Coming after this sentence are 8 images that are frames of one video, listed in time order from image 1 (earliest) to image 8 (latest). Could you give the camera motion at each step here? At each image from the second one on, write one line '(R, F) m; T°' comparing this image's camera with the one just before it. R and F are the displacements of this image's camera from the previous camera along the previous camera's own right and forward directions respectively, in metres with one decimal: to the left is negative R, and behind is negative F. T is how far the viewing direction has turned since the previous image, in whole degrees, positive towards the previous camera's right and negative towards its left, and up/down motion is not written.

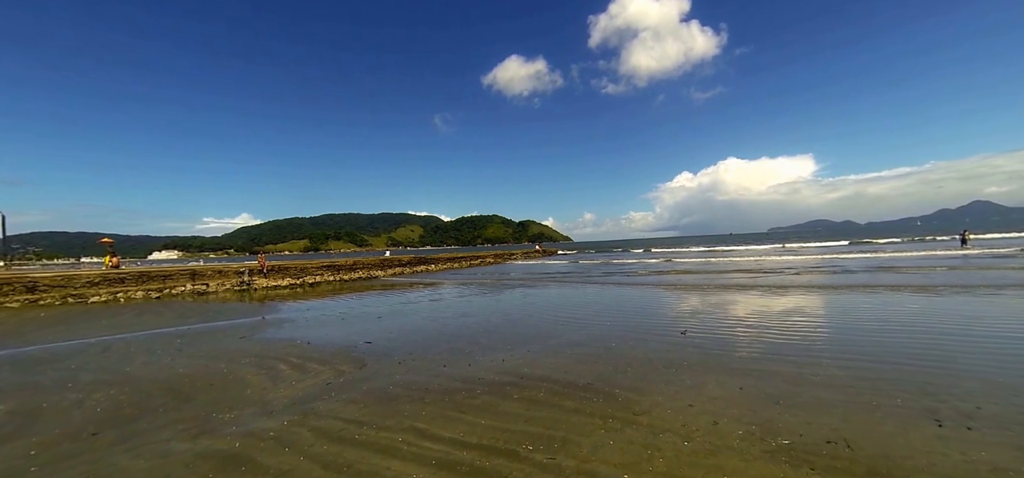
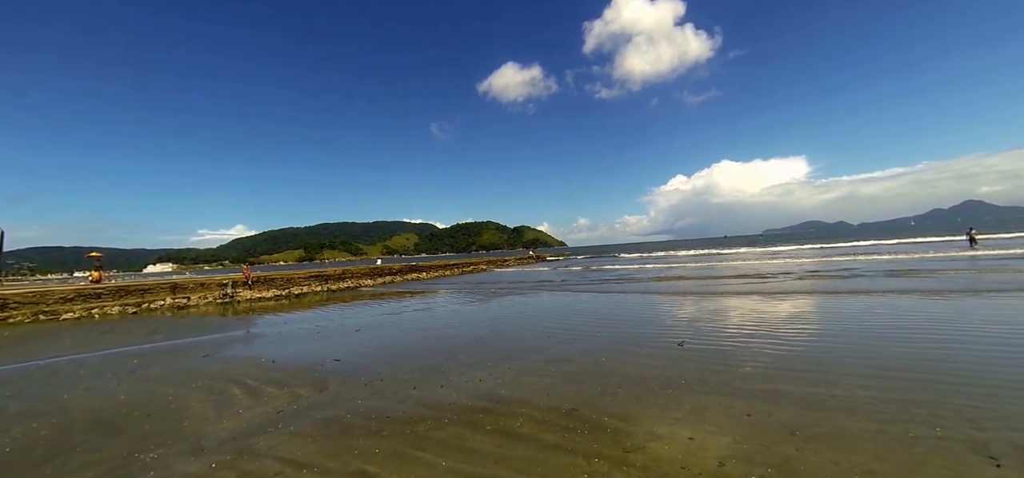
(+0.4, +0.8) m; 0°
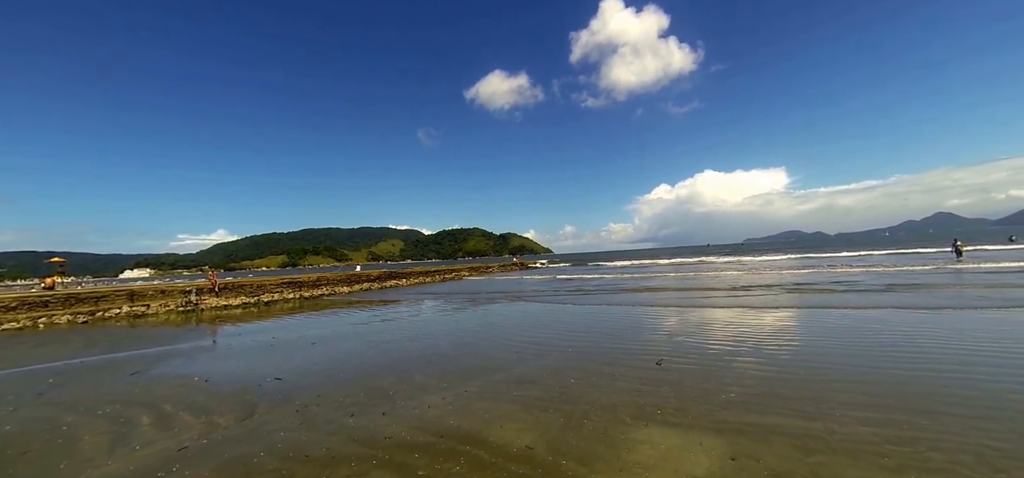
(+0.6, +0.9) m; +1°
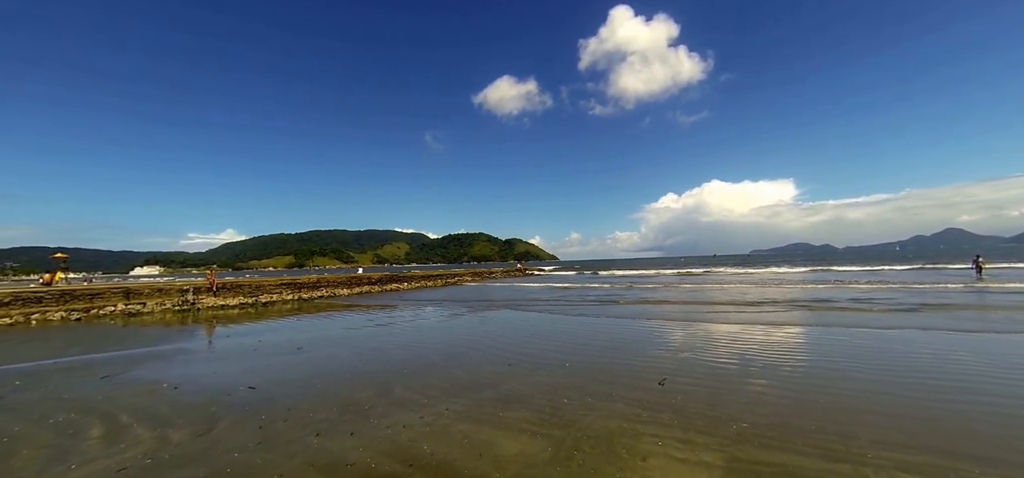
(+0.3, +0.6) m; -1°
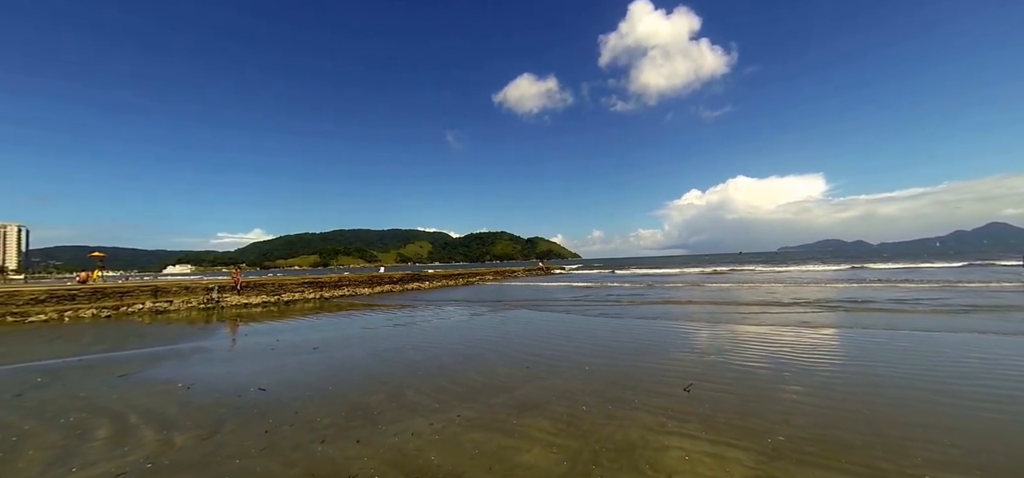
(+0.1, +0.4) m; -3°
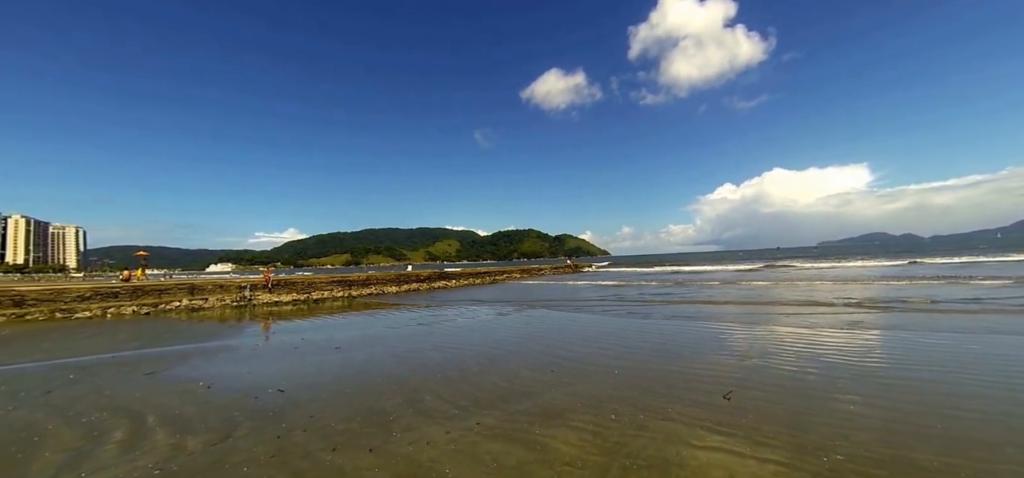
(+0.1, +0.5) m; -4°
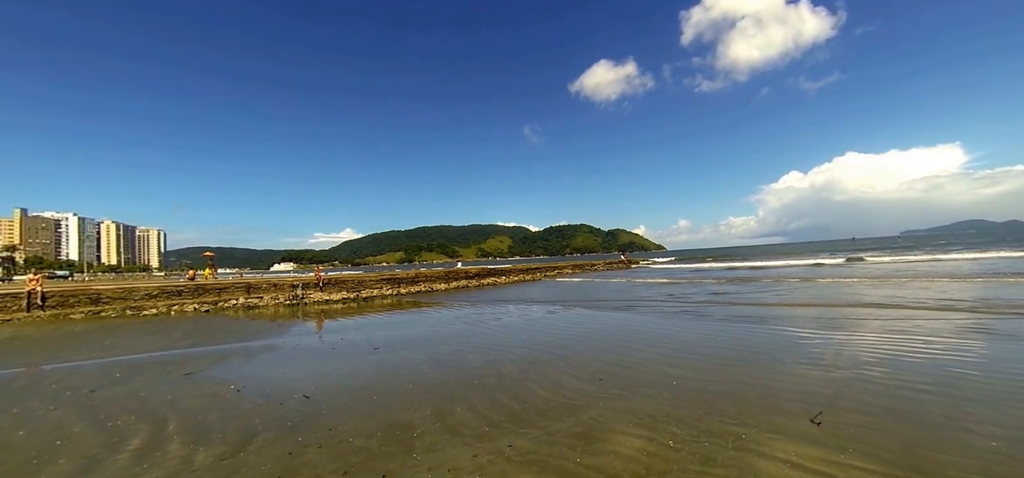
(+0.1, +0.9) m; -6°
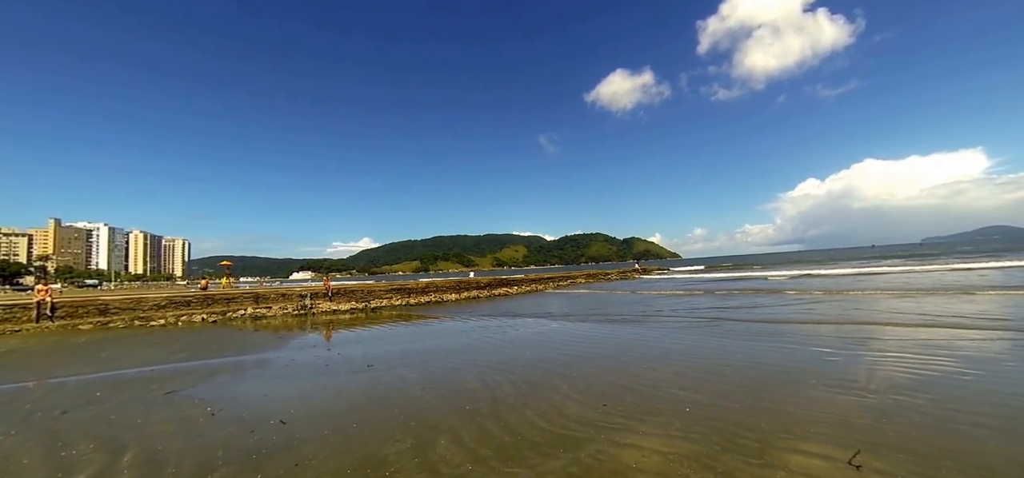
(+0.4, +0.7) m; -2°
